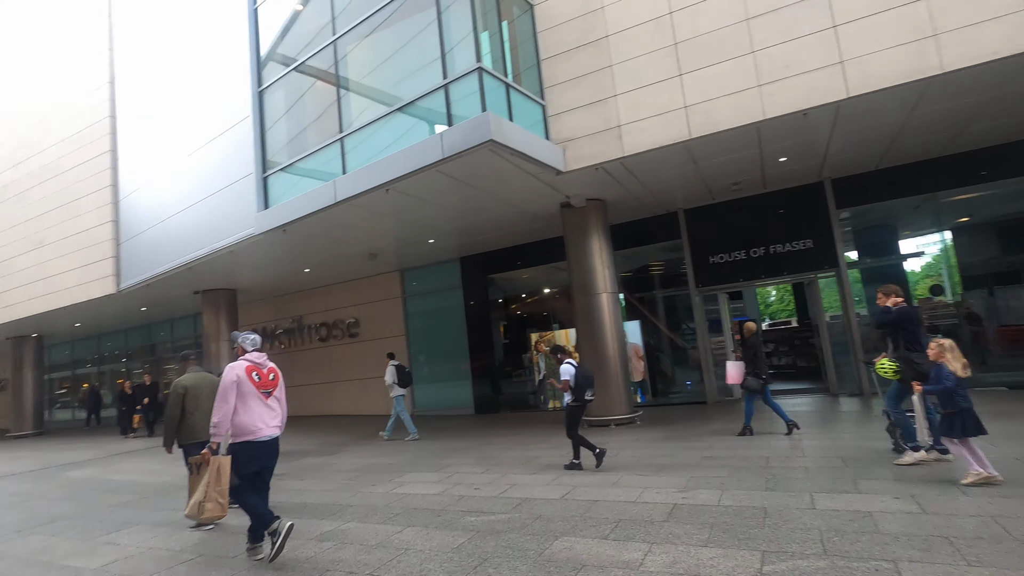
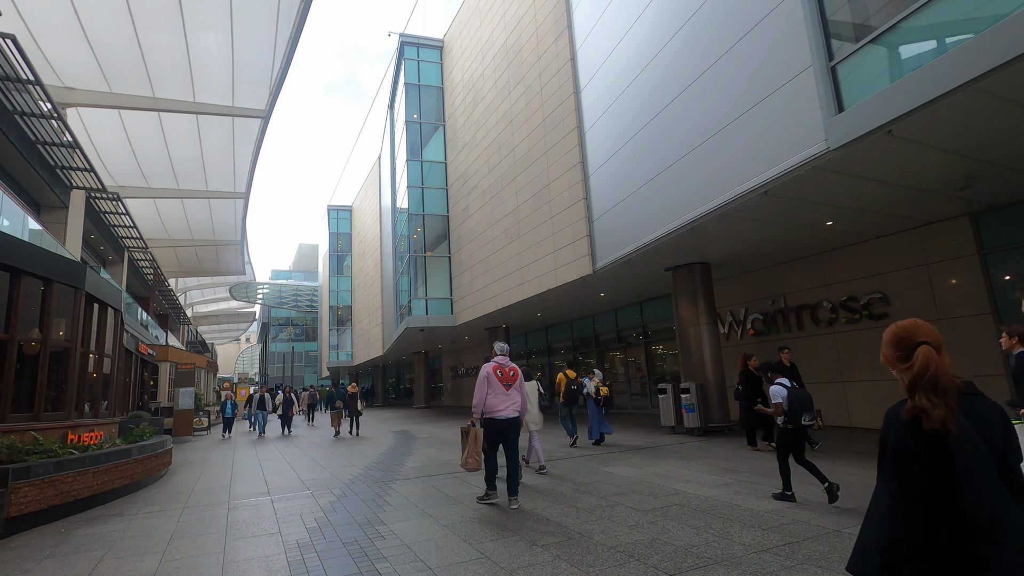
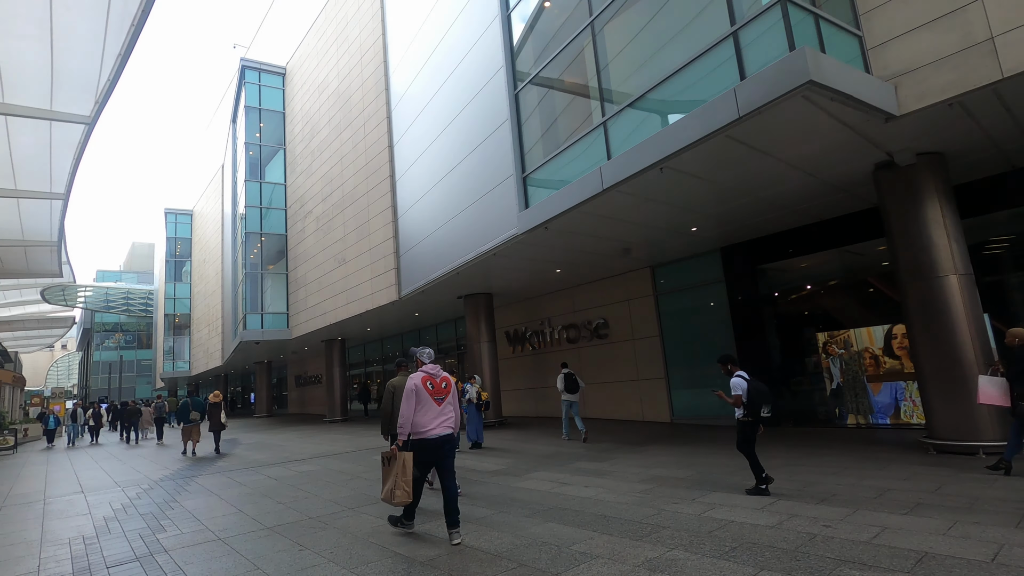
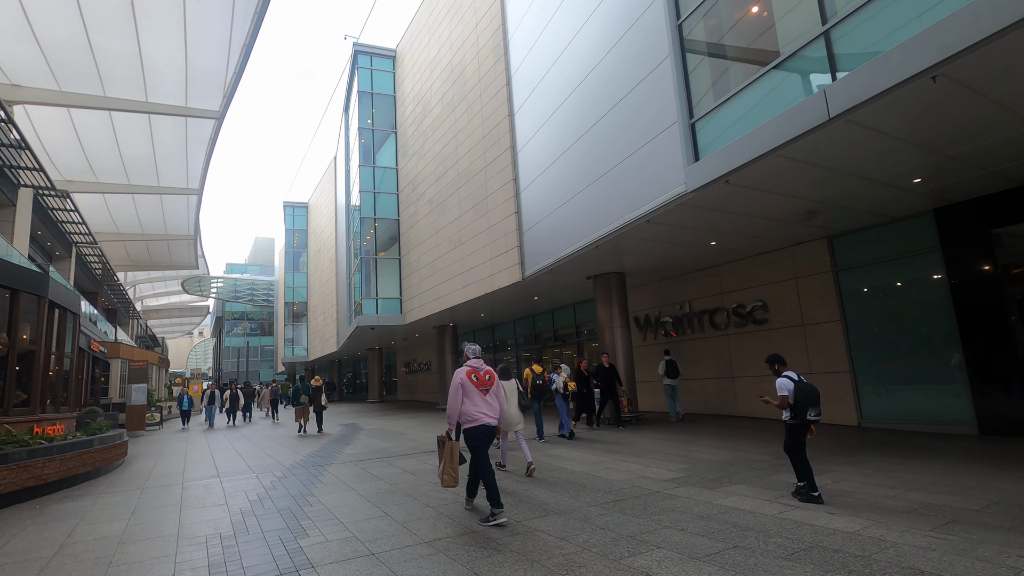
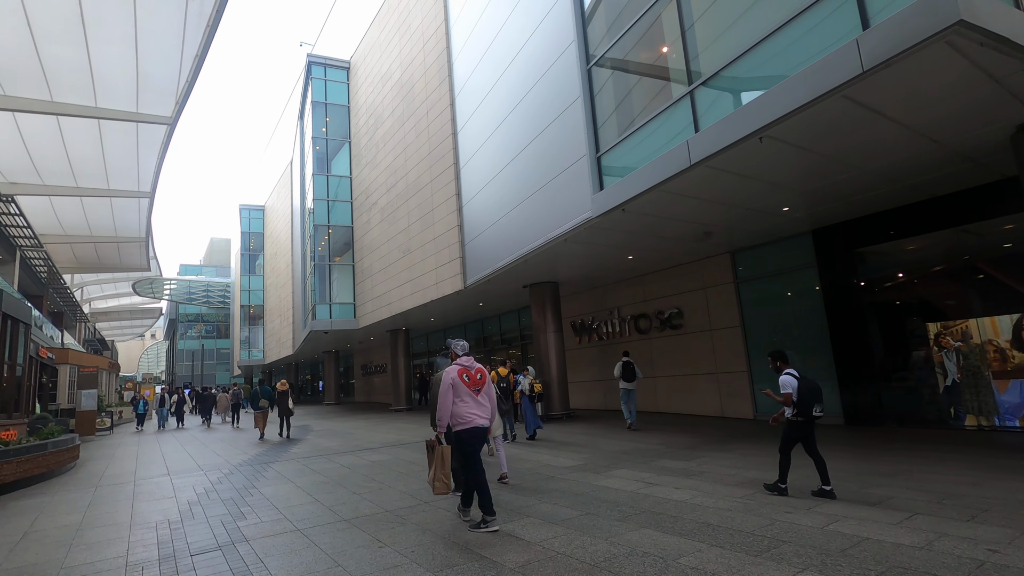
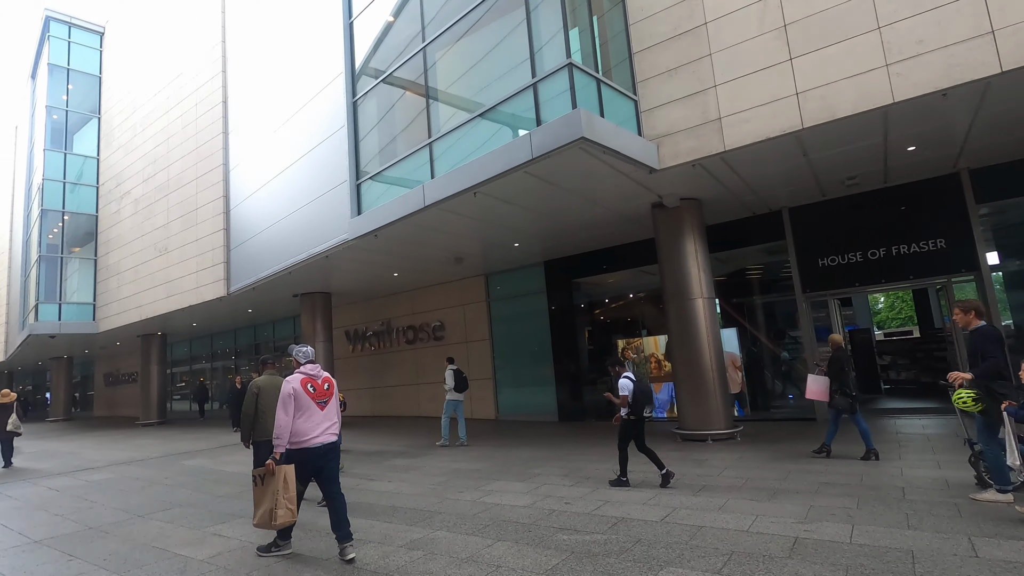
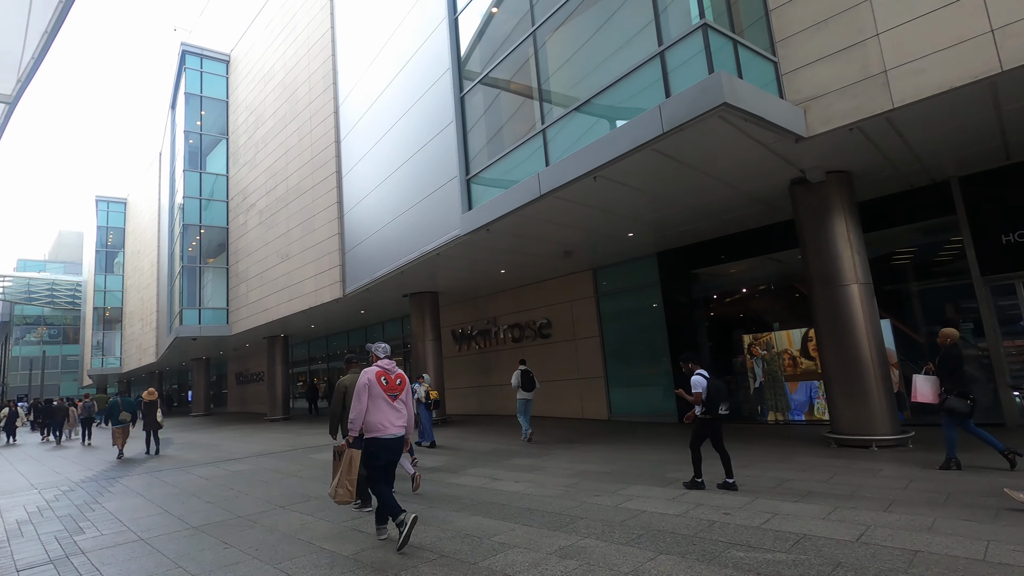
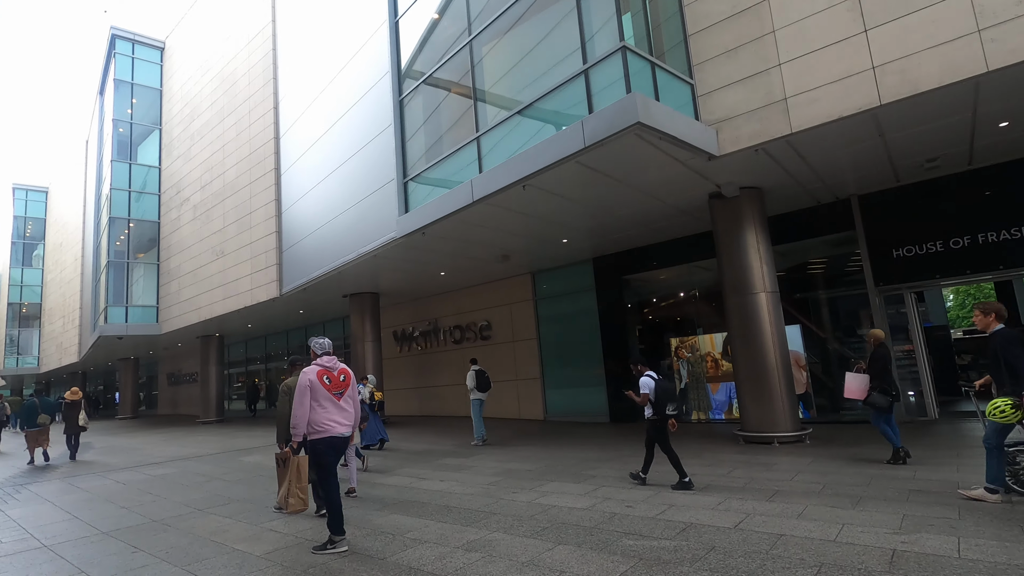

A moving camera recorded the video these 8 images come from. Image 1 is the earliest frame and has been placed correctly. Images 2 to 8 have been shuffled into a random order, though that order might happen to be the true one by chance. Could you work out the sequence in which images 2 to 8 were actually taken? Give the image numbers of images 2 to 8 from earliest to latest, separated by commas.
6, 8, 7, 3, 5, 4, 2
